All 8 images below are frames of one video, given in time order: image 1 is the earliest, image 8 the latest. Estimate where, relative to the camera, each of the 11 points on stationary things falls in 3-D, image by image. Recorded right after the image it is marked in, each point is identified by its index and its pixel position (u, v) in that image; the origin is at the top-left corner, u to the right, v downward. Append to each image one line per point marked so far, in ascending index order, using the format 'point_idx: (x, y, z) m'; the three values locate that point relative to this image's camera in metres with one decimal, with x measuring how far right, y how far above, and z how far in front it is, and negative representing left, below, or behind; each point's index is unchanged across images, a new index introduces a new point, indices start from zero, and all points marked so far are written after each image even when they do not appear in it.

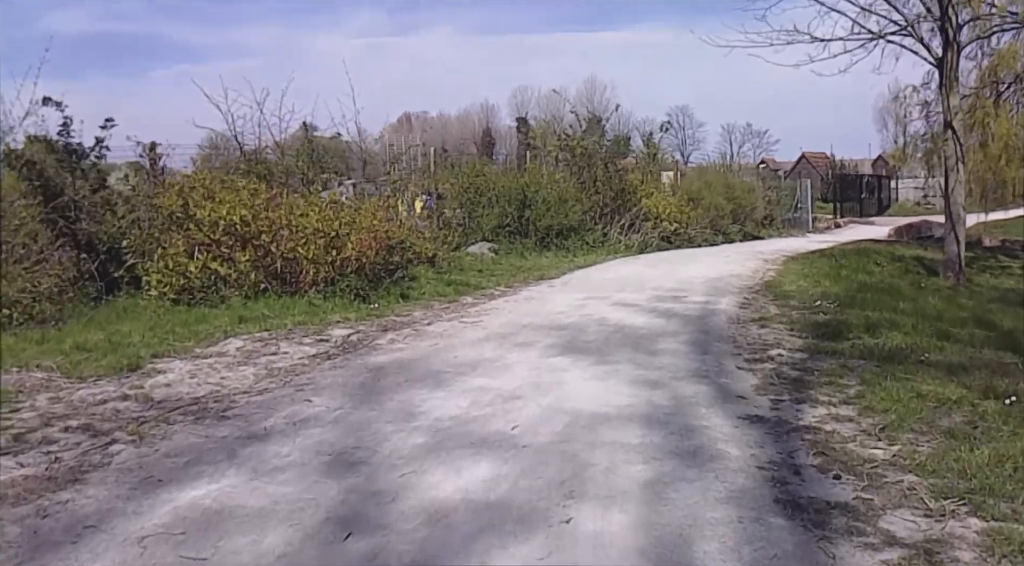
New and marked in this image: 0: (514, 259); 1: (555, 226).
0: (0.0, +0.5, +16.0) m
1: (+1.1, +1.4, +18.4) m
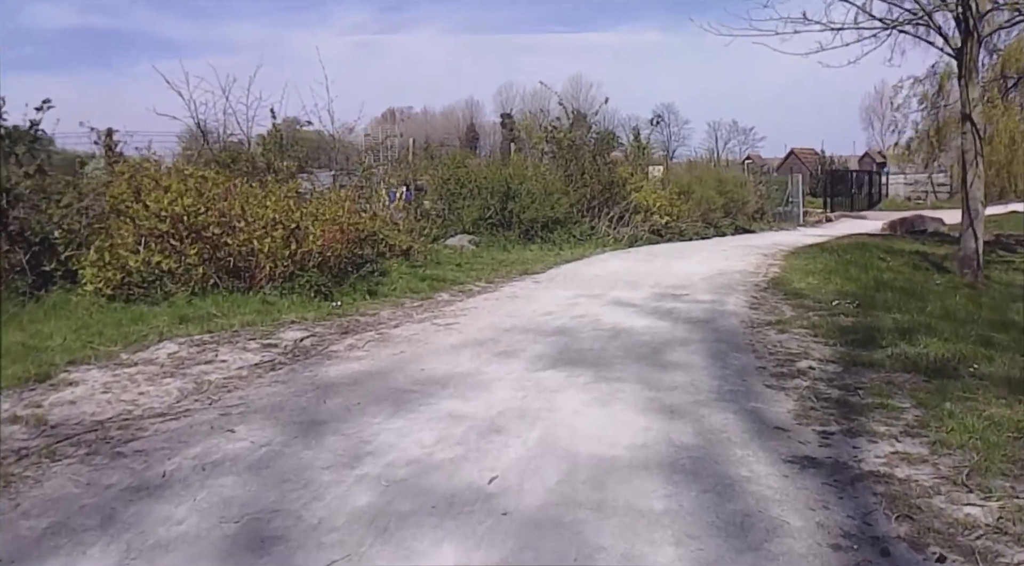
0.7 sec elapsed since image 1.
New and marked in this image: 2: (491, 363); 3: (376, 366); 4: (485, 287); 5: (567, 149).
0: (-0.3, +0.6, +14.9) m
1: (+0.7, +1.5, +17.3) m
2: (-0.2, -0.6, +5.4) m
3: (-1.0, -0.6, +5.5) m
4: (-0.5, -0.1, +10.5) m
5: (+1.5, +3.6, +19.1) m
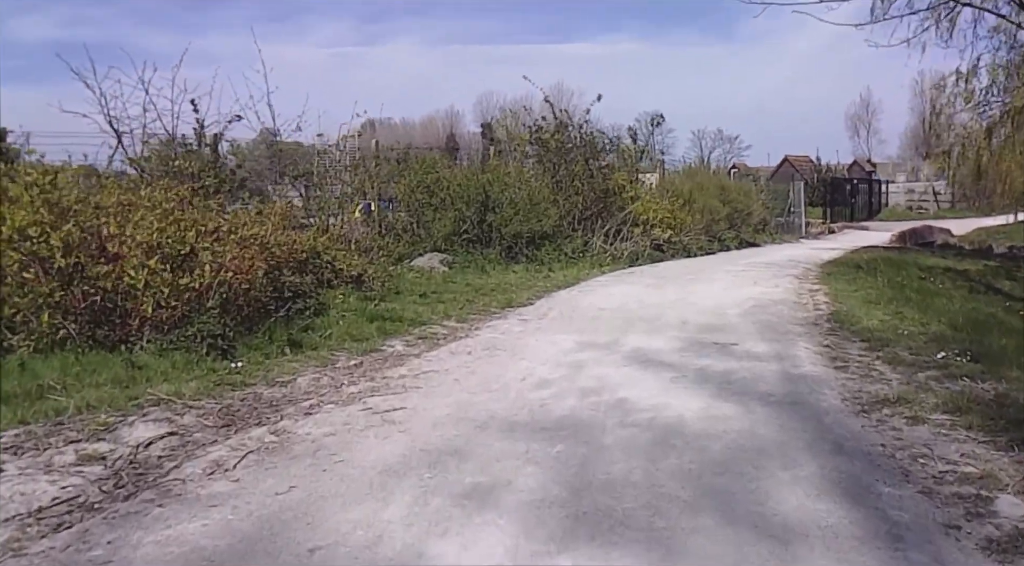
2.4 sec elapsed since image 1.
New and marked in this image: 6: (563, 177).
0: (-0.7, +0.1, +12.4) m
1: (+0.3, +1.0, +14.9) m
2: (-0.3, -1.0, +2.9) m
3: (-1.1, -1.0, +3.0) m
4: (-0.7, -0.5, +8.0) m
5: (+1.0, +3.0, +16.7) m
6: (+1.2, +2.4, +16.6) m
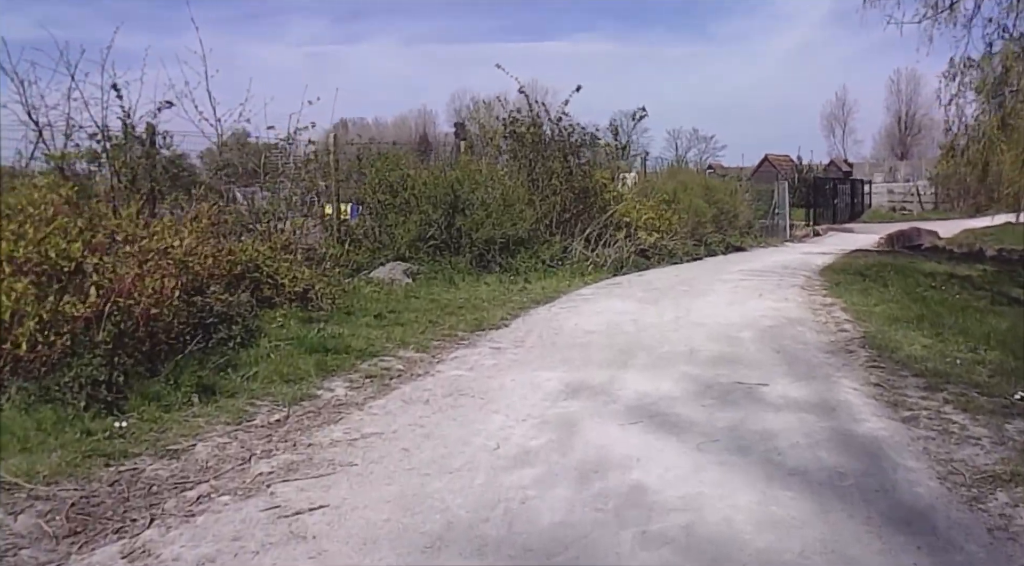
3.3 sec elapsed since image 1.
0: (-1.1, -0.1, +11.0) m
1: (-0.3, +0.8, +13.5) m
2: (-0.3, -1.1, +1.5) m
3: (-1.2, -1.2, +1.6) m
4: (-1.0, -0.7, +6.6) m
5: (+0.4, +2.8, +15.4) m
6: (+0.6, +2.2, +15.3) m
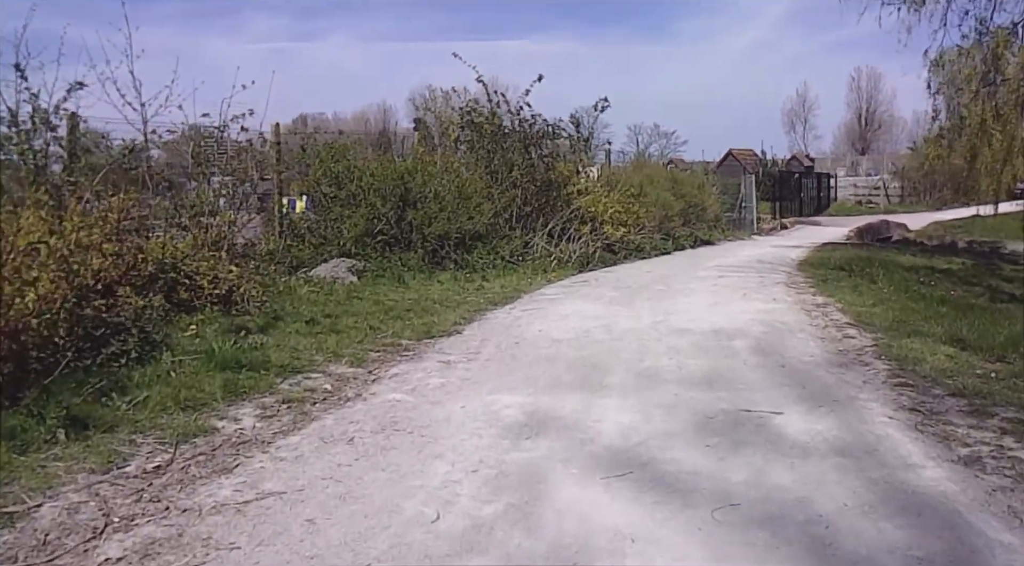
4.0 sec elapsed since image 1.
0: (-1.7, -0.1, +9.8) m
1: (-1.0, +0.9, +12.4) m
2: (-0.4, -1.2, +0.4) m
3: (-1.3, -1.2, +0.4) m
4: (-1.3, -0.7, +5.5) m
5: (-0.5, +2.9, +14.3) m
6: (-0.3, +2.3, +14.2) m
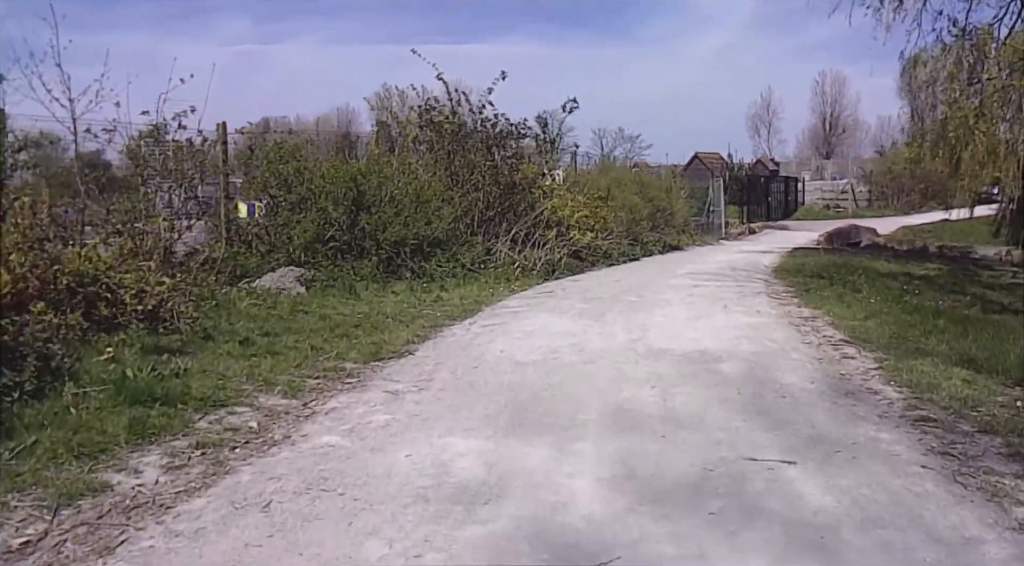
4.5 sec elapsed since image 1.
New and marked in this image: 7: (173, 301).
0: (-2.2, -0.2, +9.0) m
1: (-1.6, +0.7, +11.6) m
2: (-0.4, -1.3, -0.3) m
3: (-1.3, -1.3, -0.4) m
4: (-1.6, -0.8, +4.7) m
5: (-1.2, +2.7, +13.6) m
6: (-1.0, +2.1, +13.4) m
7: (-3.4, -0.2, +7.4) m
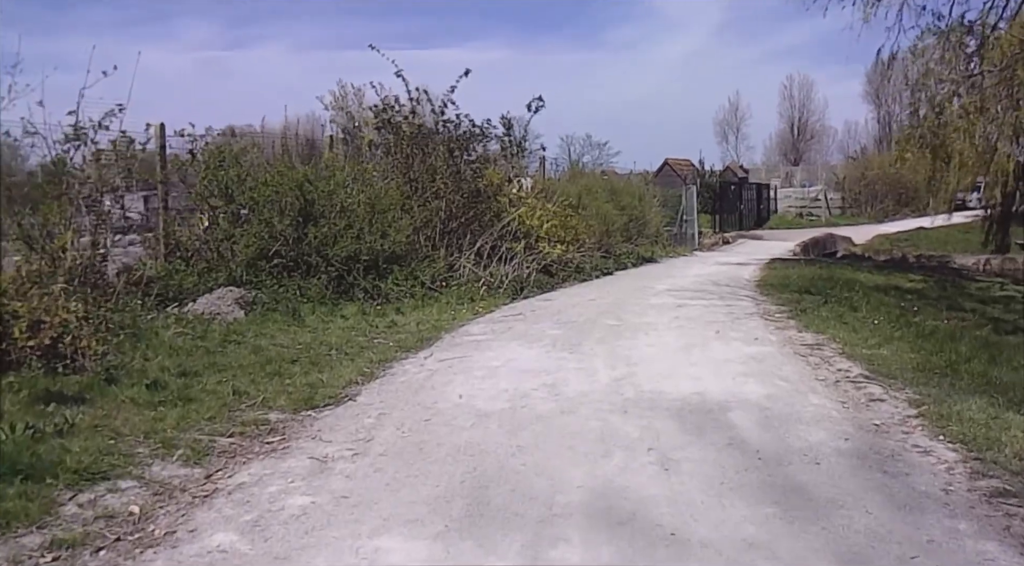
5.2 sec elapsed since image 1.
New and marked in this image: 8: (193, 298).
0: (-2.6, -0.5, +8.0) m
1: (-2.1, +0.4, +10.6) m
2: (-0.4, -1.4, -1.3) m
3: (-1.3, -1.5, -1.4) m
4: (-1.8, -1.0, +3.7) m
5: (-1.8, +2.4, +12.6) m
6: (-1.6, +1.8, +12.5) m
7: (-3.8, -0.5, +6.3) m
8: (-4.2, -0.2, +9.5) m
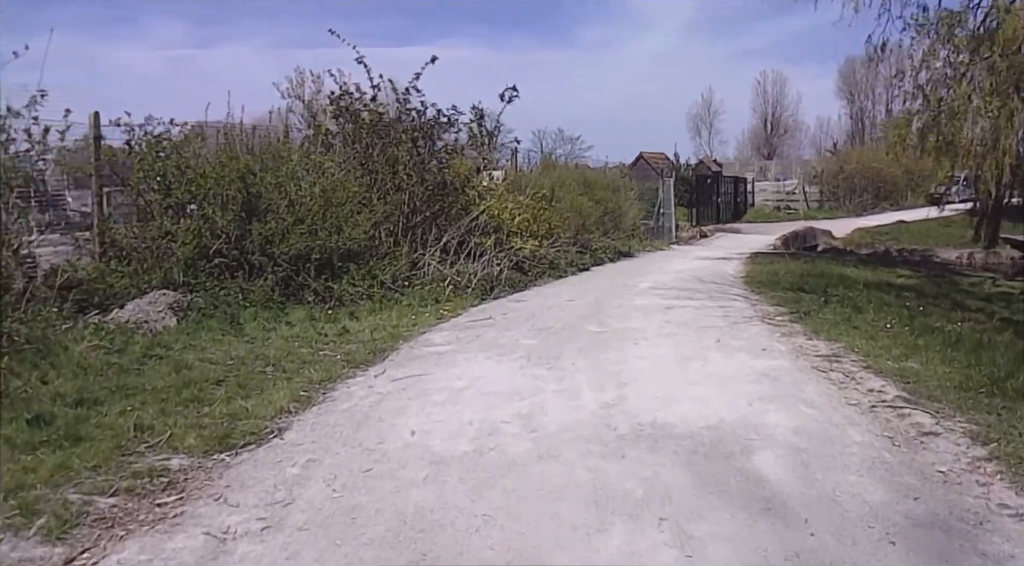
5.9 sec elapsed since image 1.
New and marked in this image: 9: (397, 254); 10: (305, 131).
0: (-2.9, -0.5, +7.0) m
1: (-2.5, +0.4, +9.6) m
2: (-0.4, -1.5, -2.2) m
3: (-1.2, -1.6, -2.3) m
4: (-1.9, -1.1, +2.7) m
5: (-2.3, +2.4, +11.6) m
6: (-2.1, +1.8, +11.5) m
7: (-4.0, -0.5, +5.2) m
8: (-4.5, -0.2, +8.4) m
9: (-1.7, +0.4, +10.8) m
10: (-3.3, +2.5, +11.7) m
